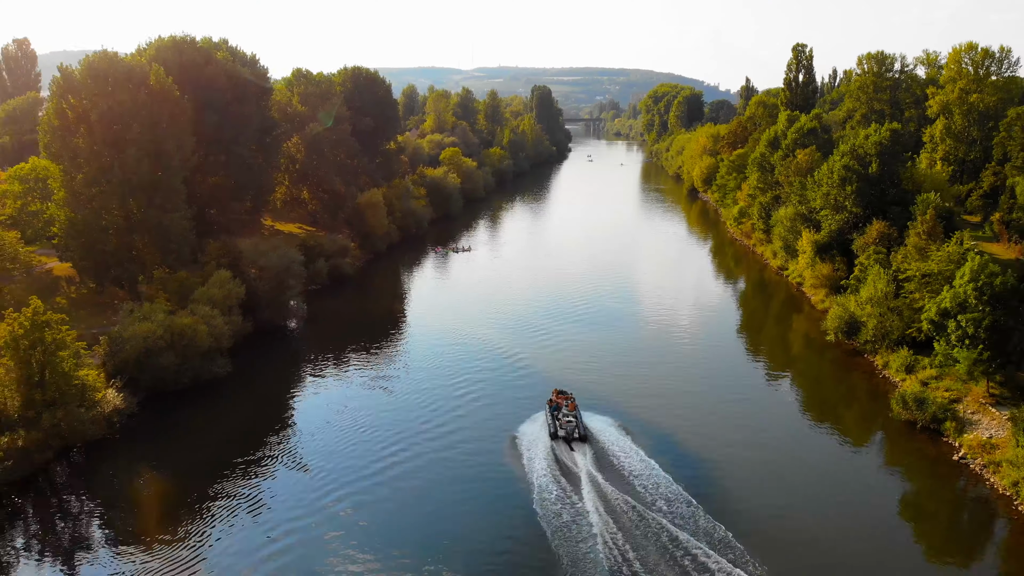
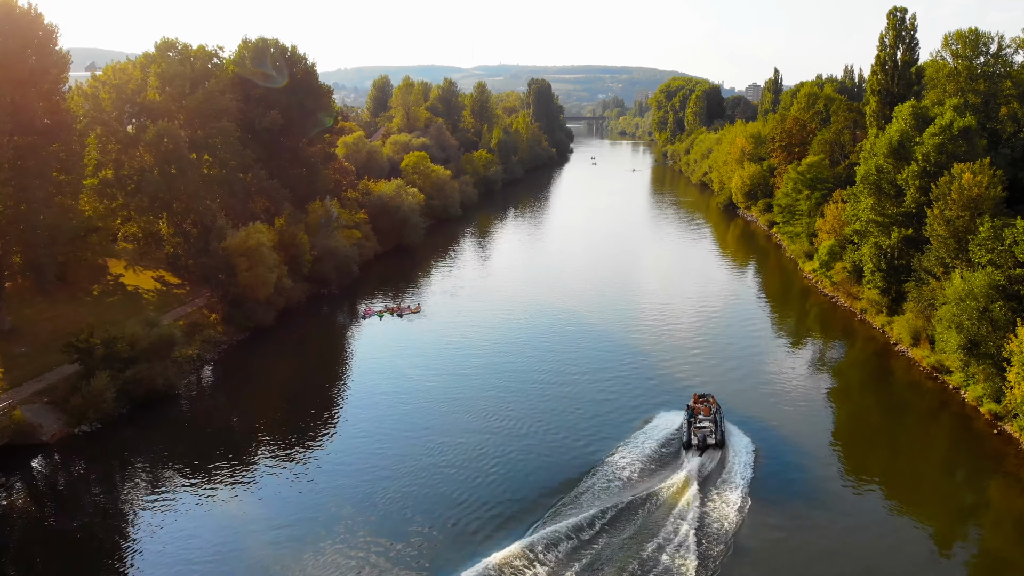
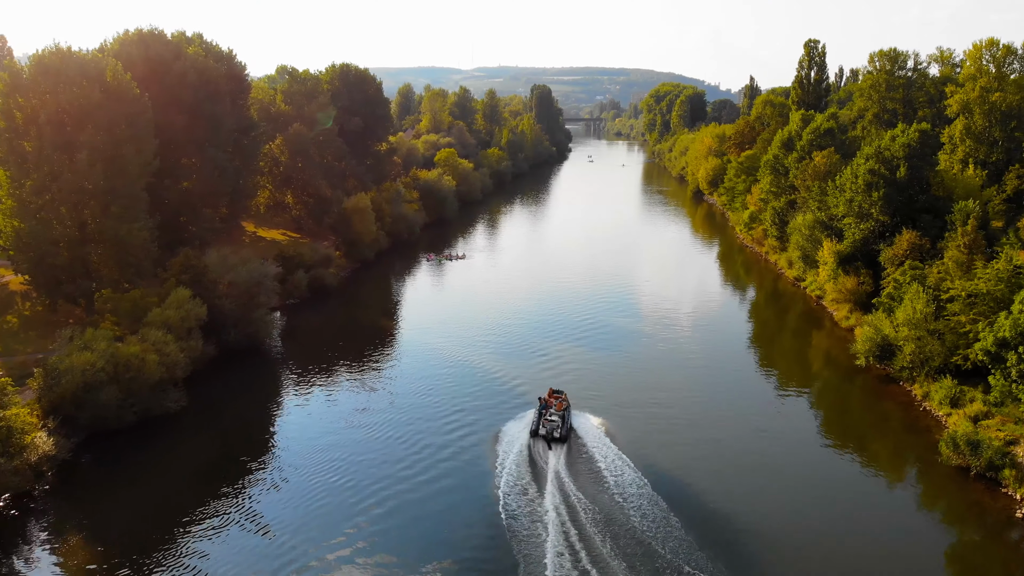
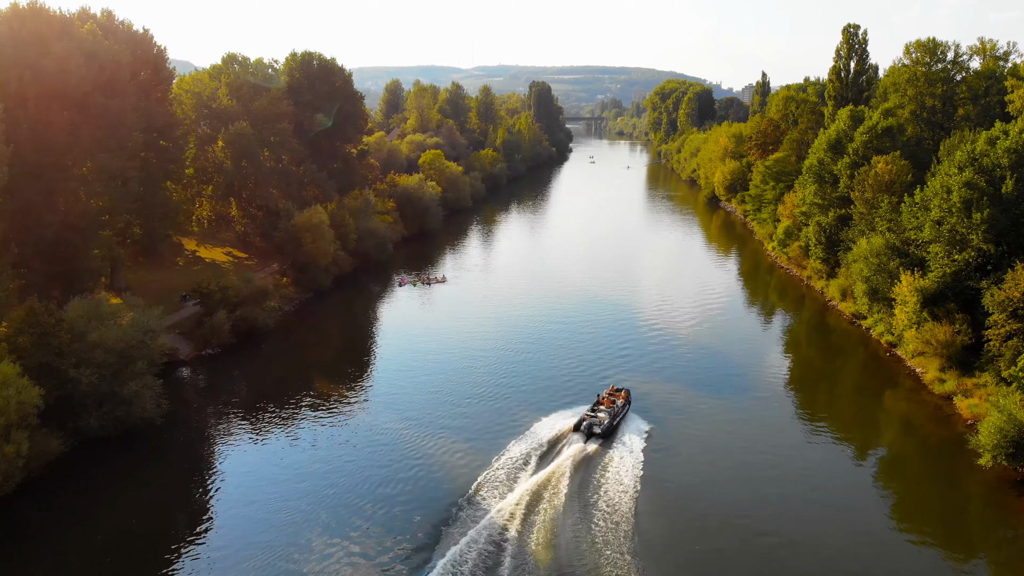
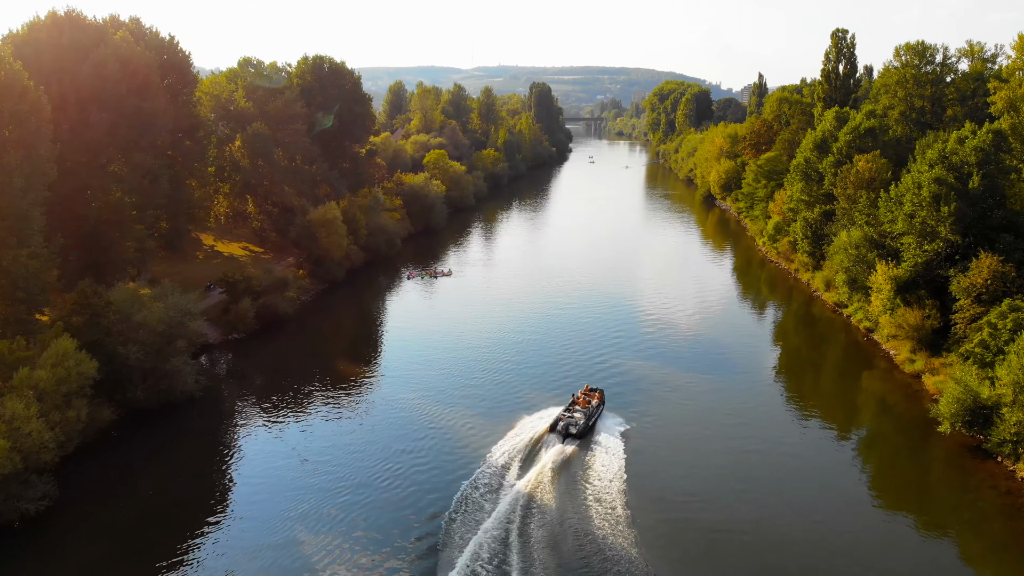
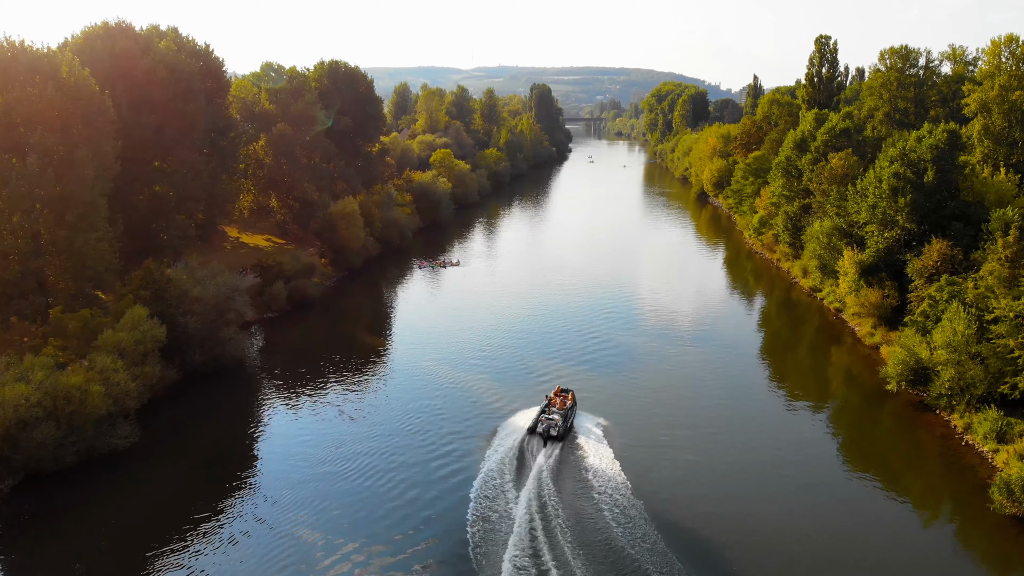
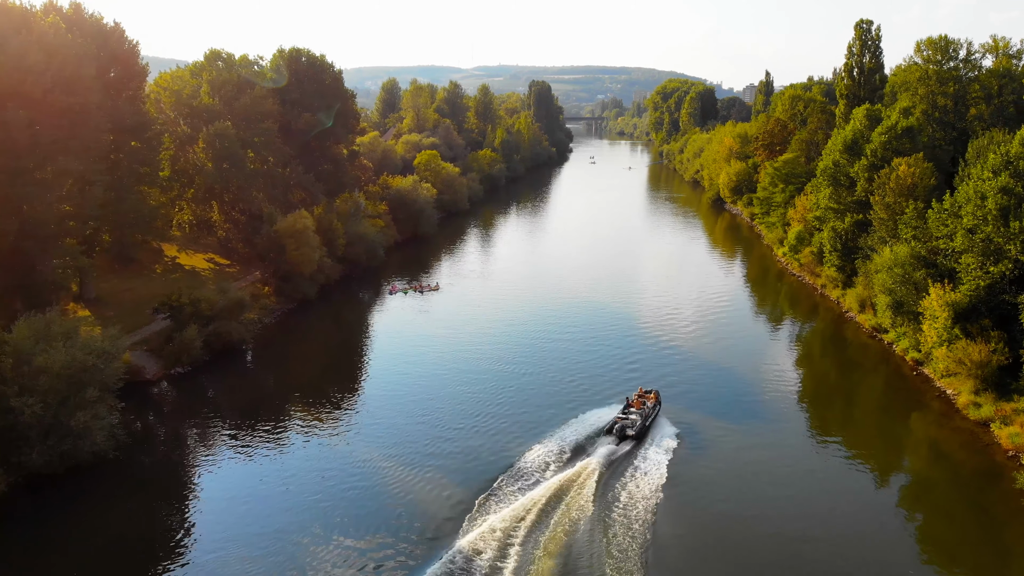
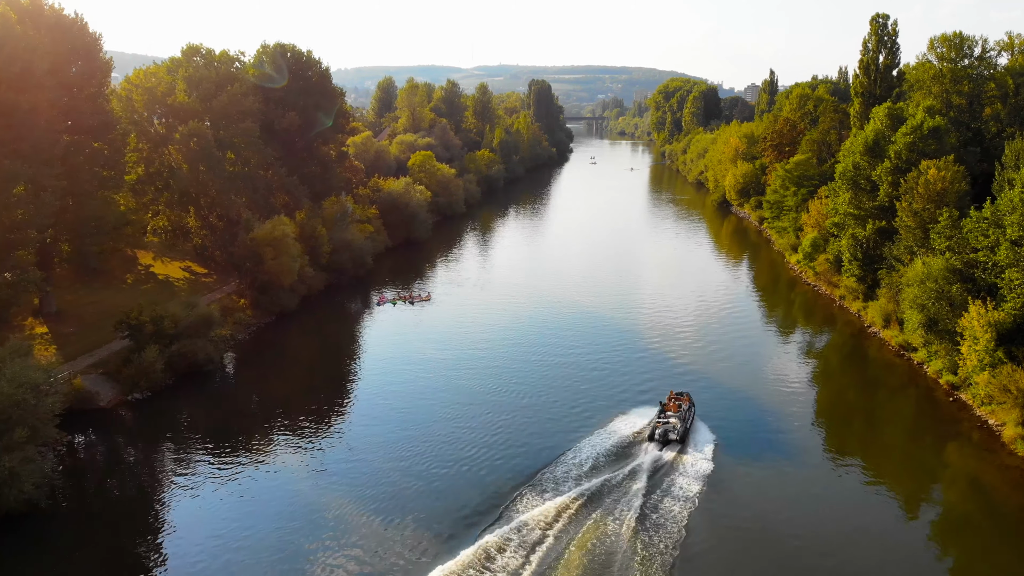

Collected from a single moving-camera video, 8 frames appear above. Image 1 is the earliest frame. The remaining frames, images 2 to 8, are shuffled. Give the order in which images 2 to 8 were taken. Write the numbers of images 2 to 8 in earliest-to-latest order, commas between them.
3, 6, 5, 4, 7, 8, 2
